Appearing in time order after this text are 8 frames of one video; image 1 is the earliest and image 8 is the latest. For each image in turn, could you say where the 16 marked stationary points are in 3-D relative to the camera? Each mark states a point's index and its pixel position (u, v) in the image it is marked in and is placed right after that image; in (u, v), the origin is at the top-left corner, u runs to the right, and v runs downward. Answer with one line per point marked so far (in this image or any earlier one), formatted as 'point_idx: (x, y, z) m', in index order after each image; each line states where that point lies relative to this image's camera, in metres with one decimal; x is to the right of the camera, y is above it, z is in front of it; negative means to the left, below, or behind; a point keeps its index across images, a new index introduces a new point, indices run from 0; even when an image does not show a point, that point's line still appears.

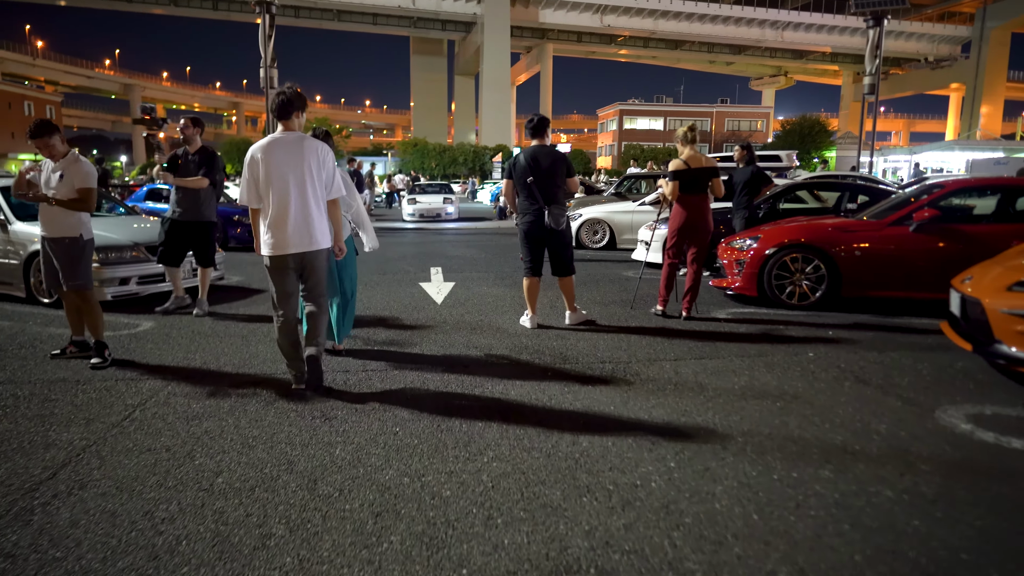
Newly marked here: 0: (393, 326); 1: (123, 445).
0: (-1.2, -0.4, +7.4) m
1: (-2.2, -0.9, +3.9) m
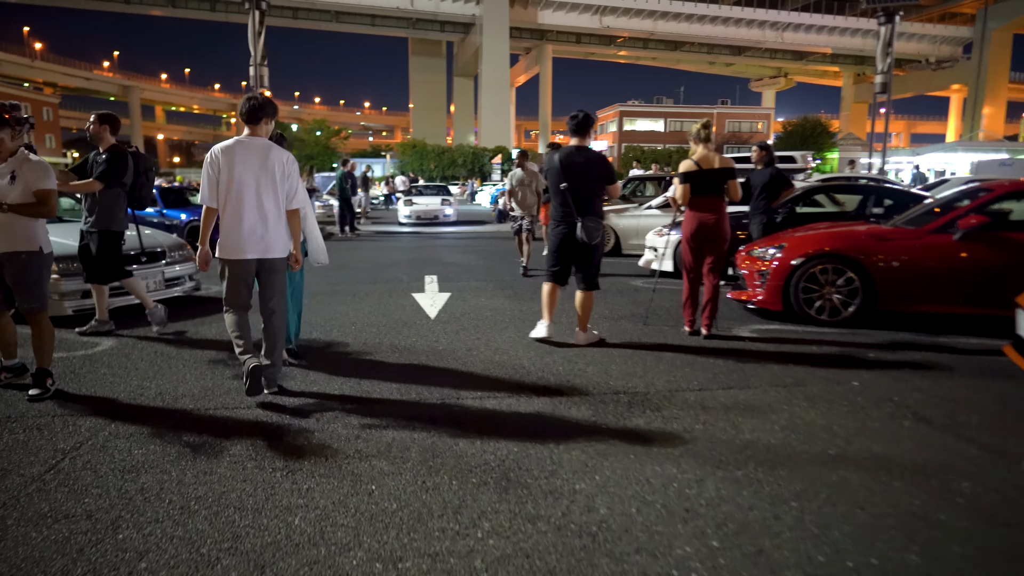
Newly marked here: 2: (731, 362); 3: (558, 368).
0: (-1.2, -0.5, +6.6) m
1: (-2.2, -1.0, +3.2) m
2: (+1.8, -0.6, +5.7) m
3: (+0.4, -0.6, +5.7) m
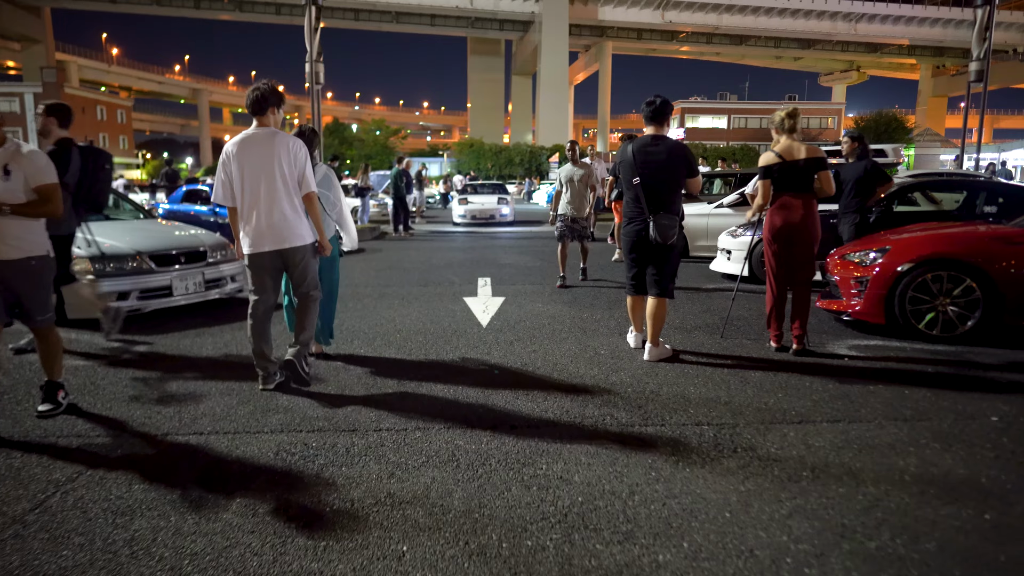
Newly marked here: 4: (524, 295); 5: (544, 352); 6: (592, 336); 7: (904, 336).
0: (-0.7, -0.6, +6.0) m
1: (-1.9, -1.0, +2.6) m
2: (+2.2, -0.7, +4.8) m
3: (+0.8, -0.7, +5.0) m
4: (+0.2, -0.1, +8.9) m
5: (+0.3, -0.5, +6.0) m
6: (+0.7, -0.4, +6.5) m
7: (+3.5, -0.4, +6.3) m
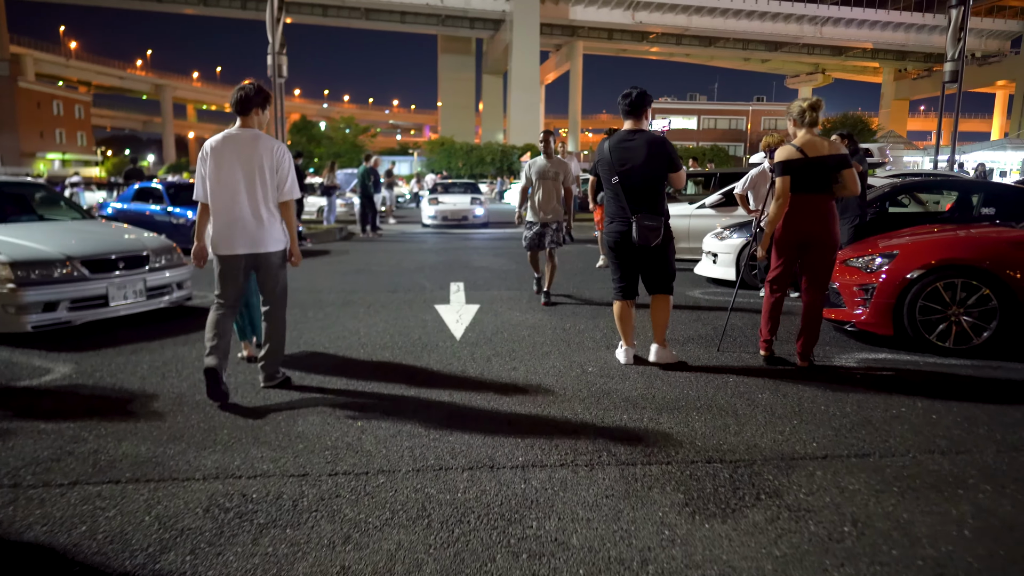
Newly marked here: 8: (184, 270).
0: (-0.9, -0.6, +5.4) m
1: (-2.0, -1.1, +2.0) m
2: (+2.1, -0.7, +4.3) m
3: (+0.7, -0.8, +4.4) m
4: (-0.1, -0.2, +8.3) m
5: (+0.1, -0.6, +5.4) m
6: (+0.5, -0.5, +5.9) m
7: (+3.3, -0.5, +5.8) m
8: (-3.6, +0.2, +7.6) m
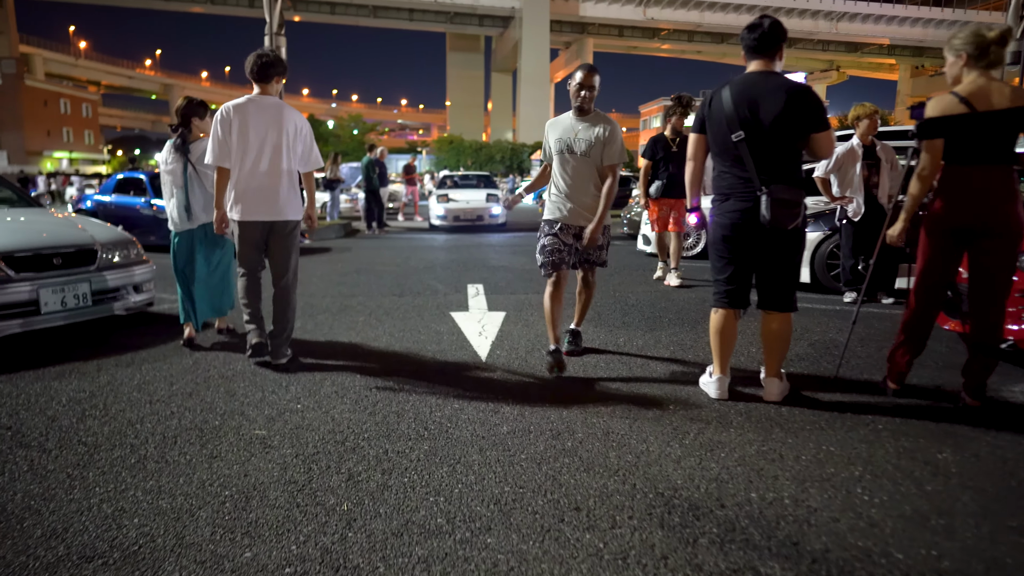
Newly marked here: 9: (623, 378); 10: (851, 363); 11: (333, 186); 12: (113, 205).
0: (-0.6, -0.7, +3.9) m
1: (-1.7, -1.2, +0.5) m
2: (+2.3, -0.8, +2.8) m
3: (+0.9, -0.8, +2.9) m
4: (+0.2, -0.2, +6.9) m
5: (+0.4, -0.6, +3.9) m
6: (+0.8, -0.6, +4.4) m
7: (+3.6, -0.5, +4.3) m
8: (-3.2, +0.2, +6.2) m
9: (+0.7, -0.6, +4.3) m
10: (+2.2, -0.5, +4.6) m
11: (-4.6, +2.6, +17.9) m
12: (-7.2, +1.5, +12.6) m
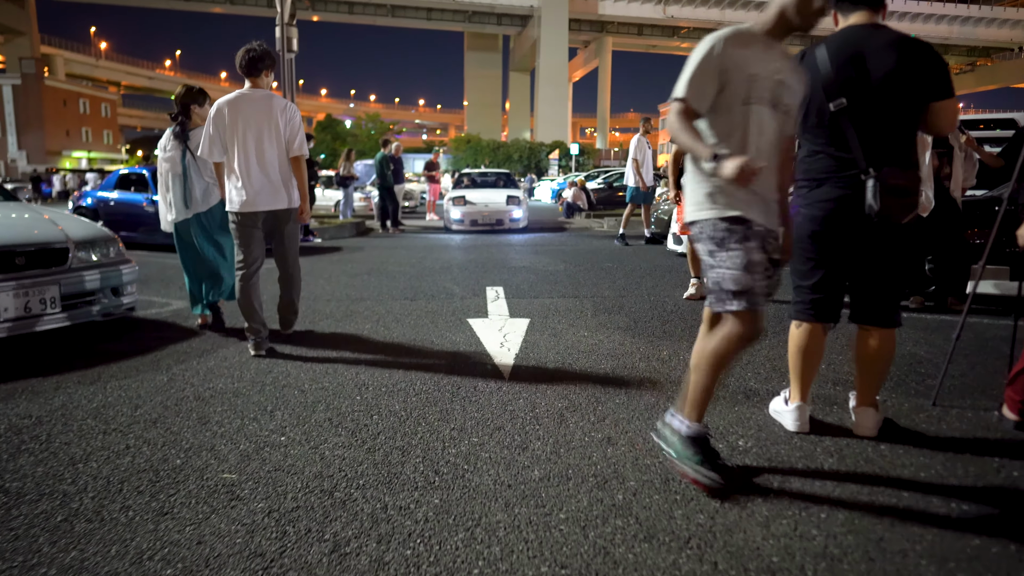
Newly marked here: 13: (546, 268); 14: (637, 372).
0: (-0.5, -0.7, +3.2) m
1: (-1.7, -1.2, -0.2) m
2: (+2.4, -0.8, +2.0) m
3: (+1.1, -0.8, +2.2) m
4: (+0.4, -0.2, +6.2) m
5: (+0.5, -0.7, +3.2) m
6: (+1.0, -0.6, +3.7) m
7: (+3.7, -0.6, +3.5) m
8: (-3.1, +0.1, +5.5) m
9: (+0.8, -0.6, +3.6) m
10: (+2.4, -0.5, +3.8) m
11: (-4.1, +2.6, +17.3) m
12: (-6.8, +1.5, +12.1) m
13: (+0.4, +0.3, +9.0) m
14: (+0.8, -0.5, +4.2) m
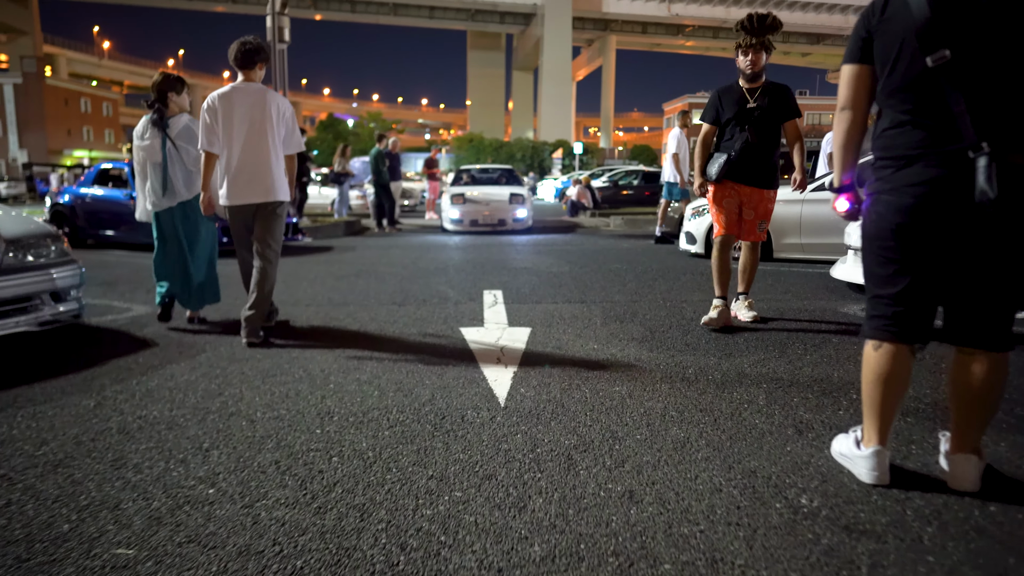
0: (-0.5, -0.7, +2.5) m
1: (-1.7, -1.2, -0.8) m
2: (+2.4, -0.8, +1.3) m
3: (+1.0, -0.9, +1.5) m
4: (+0.4, -0.3, +5.5) m
5: (+0.5, -0.7, +2.5) m
6: (+1.0, -0.6, +3.0) m
7: (+3.7, -0.6, +2.8) m
8: (-3.1, +0.1, +4.8) m
9: (+0.8, -0.7, +2.9) m
10: (+2.4, -0.6, +3.1) m
11: (-4.0, +2.5, +16.6) m
12: (-6.8, +1.5, +11.4) m
13: (+0.4, +0.2, +8.3) m
14: (+0.7, -0.5, +3.5) m
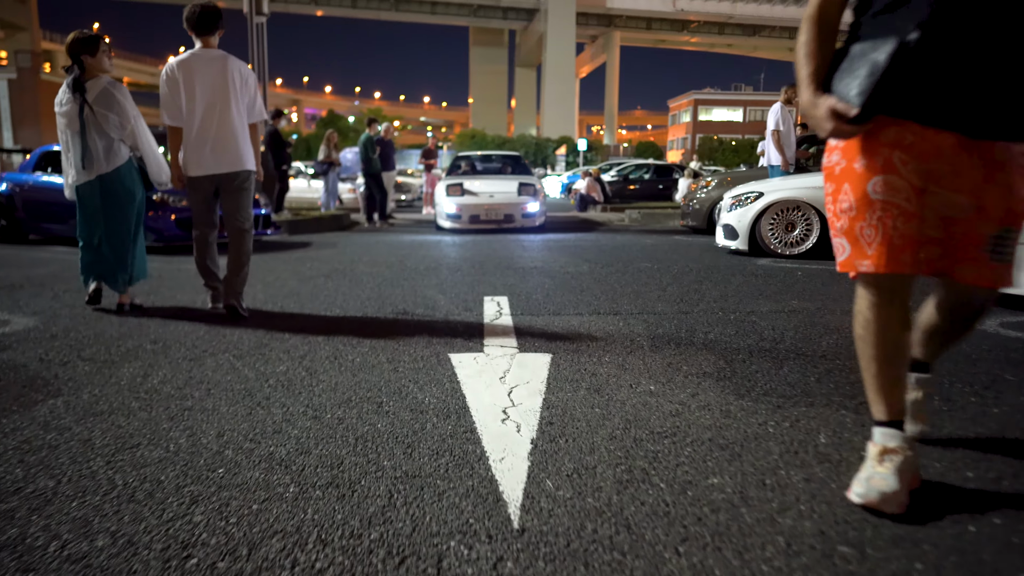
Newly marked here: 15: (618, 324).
0: (-0.5, -0.8, +1.0) m
1: (-1.7, -1.3, -2.4) m
2: (+2.5, -0.9, -0.2) m
3: (+1.1, -0.9, -0.1) m
4: (+0.5, -0.3, +3.9) m
5: (+0.6, -0.8, +0.9) m
6: (+1.0, -0.7, +1.4) m
7: (+3.8, -0.7, +1.2) m
8: (-3.0, +0.1, +3.3) m
9: (+0.9, -0.7, +1.3) m
10: (+2.4, -0.6, +1.5) m
11: (-3.9, +2.5, +15.1) m
12: (-6.7, +1.4, +9.9) m
13: (+0.5, +0.2, +6.8) m
14: (+0.8, -0.6, +2.0) m
15: (+0.7, -0.2, +4.3) m
